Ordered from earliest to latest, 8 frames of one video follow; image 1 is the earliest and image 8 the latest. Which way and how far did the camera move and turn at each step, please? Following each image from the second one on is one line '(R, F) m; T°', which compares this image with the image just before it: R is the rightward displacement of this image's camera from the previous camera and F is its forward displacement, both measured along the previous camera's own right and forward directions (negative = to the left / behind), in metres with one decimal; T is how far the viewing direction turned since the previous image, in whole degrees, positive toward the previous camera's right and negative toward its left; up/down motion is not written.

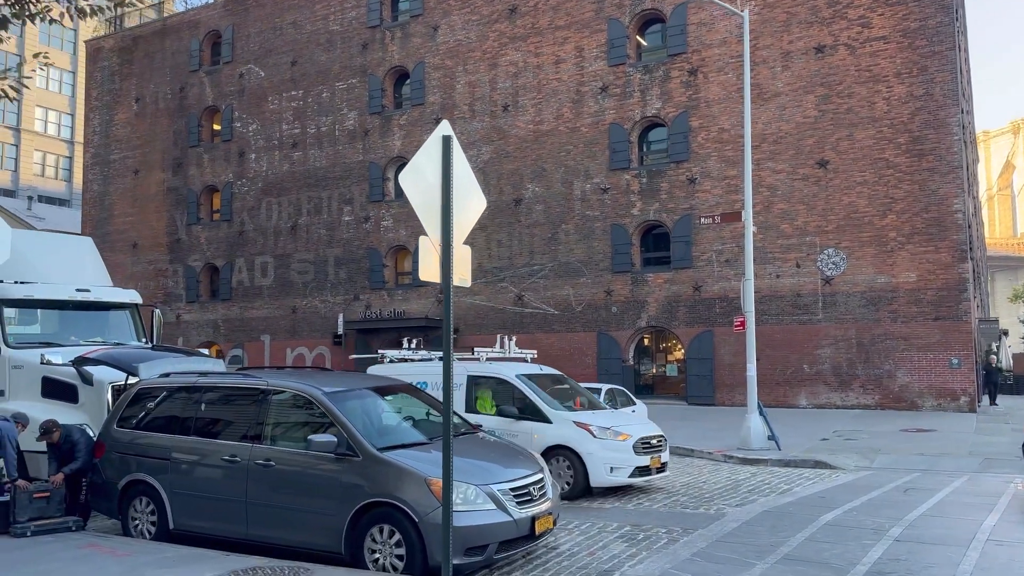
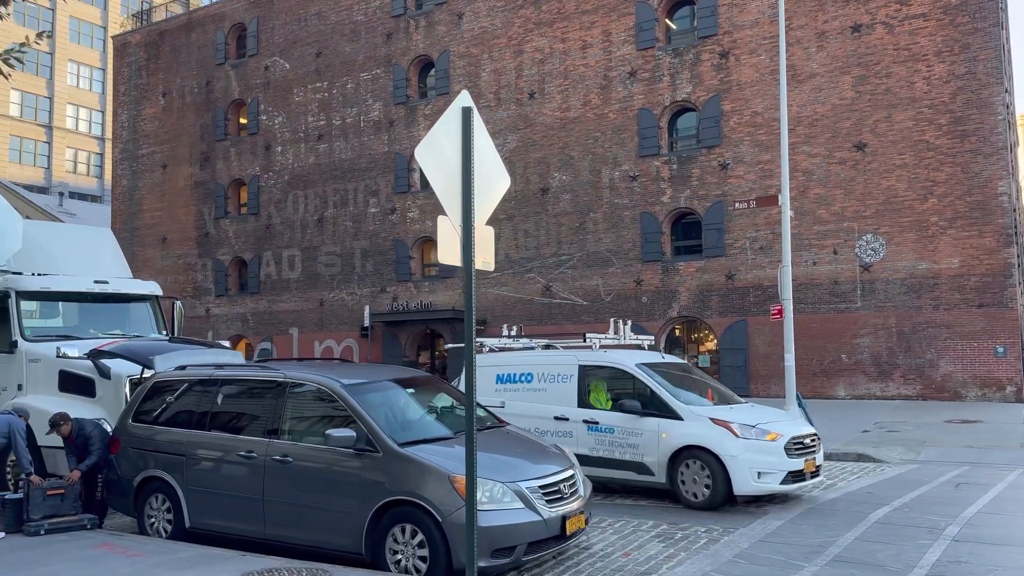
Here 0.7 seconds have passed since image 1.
(0.0, +0.4) m; -2°
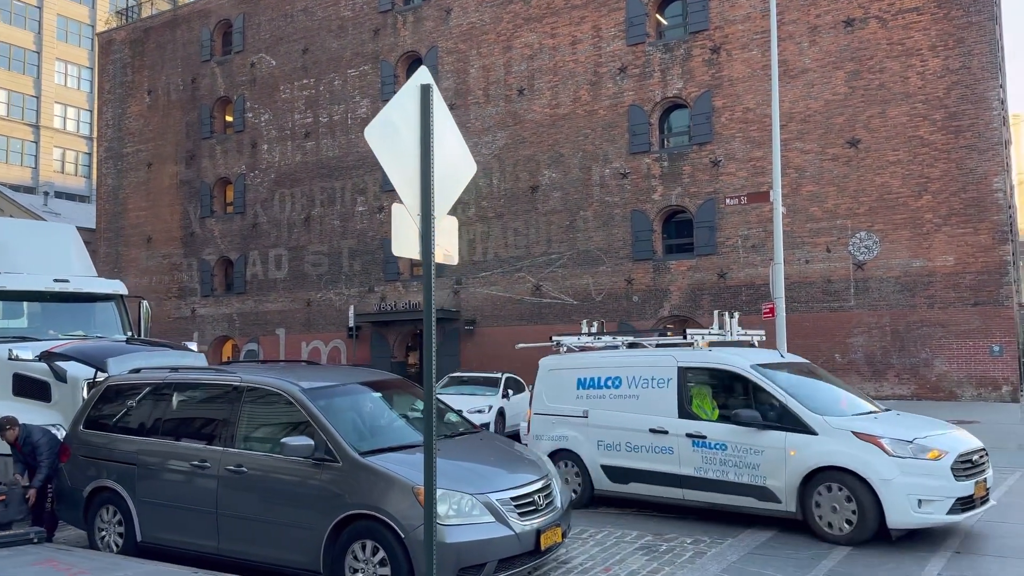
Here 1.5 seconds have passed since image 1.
(+0.2, +0.5) m; 0°
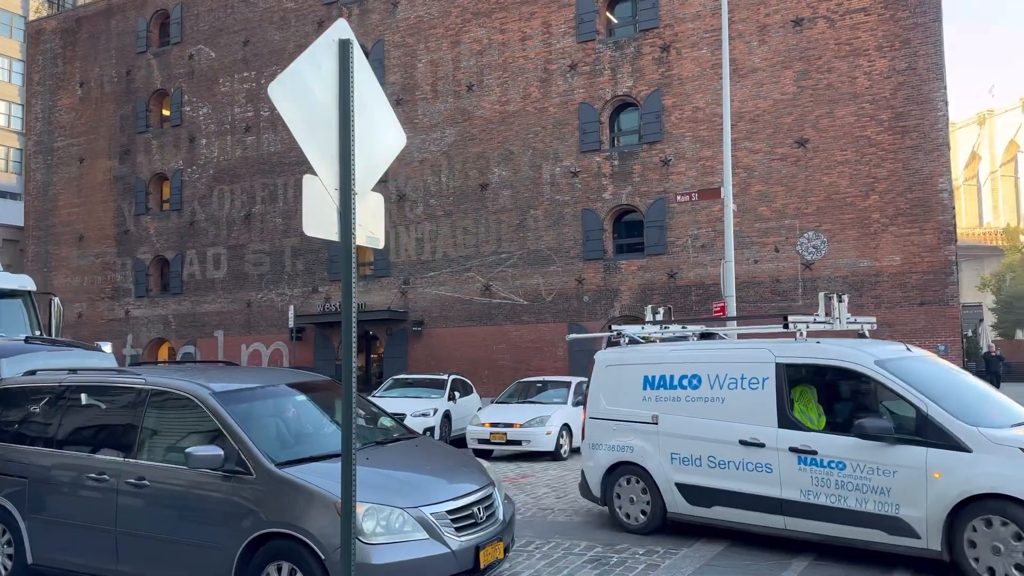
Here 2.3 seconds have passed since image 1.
(+0.1, +0.6) m; +4°
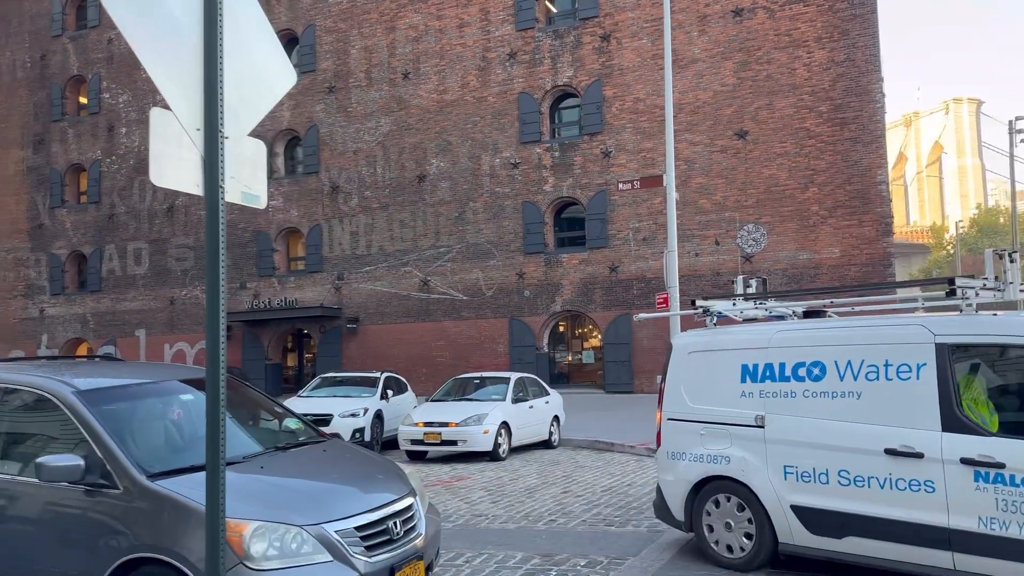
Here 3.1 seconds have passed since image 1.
(+0.1, +0.8) m; +4°
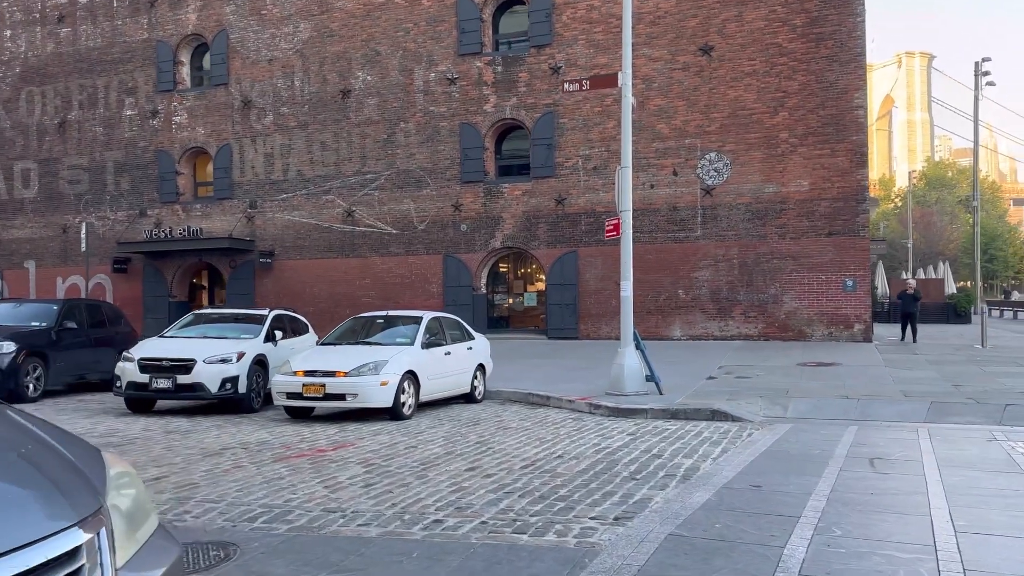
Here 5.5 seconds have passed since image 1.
(+0.5, +2.6) m; +4°
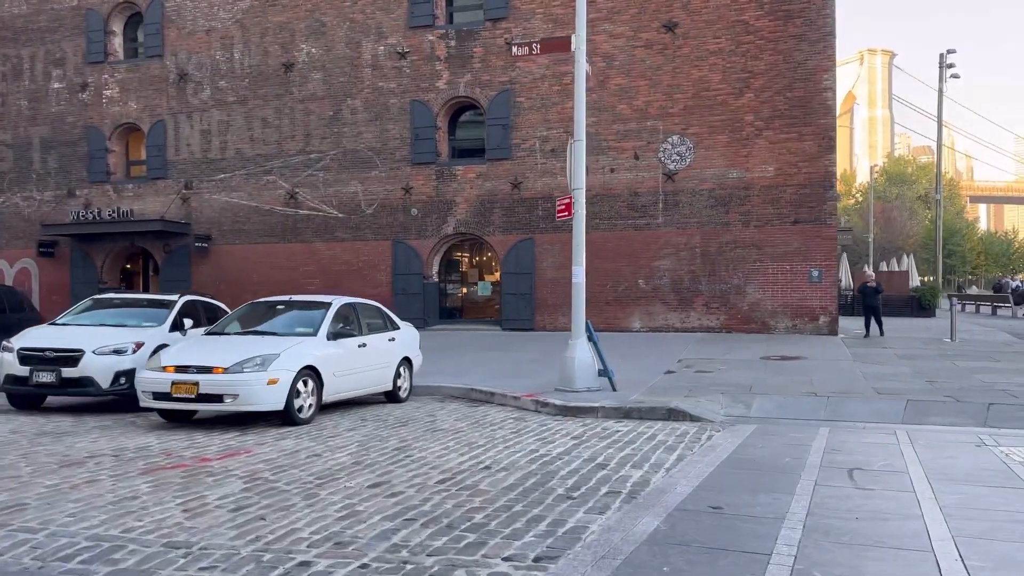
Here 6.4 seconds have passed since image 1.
(+0.4, +1.2) m; +3°
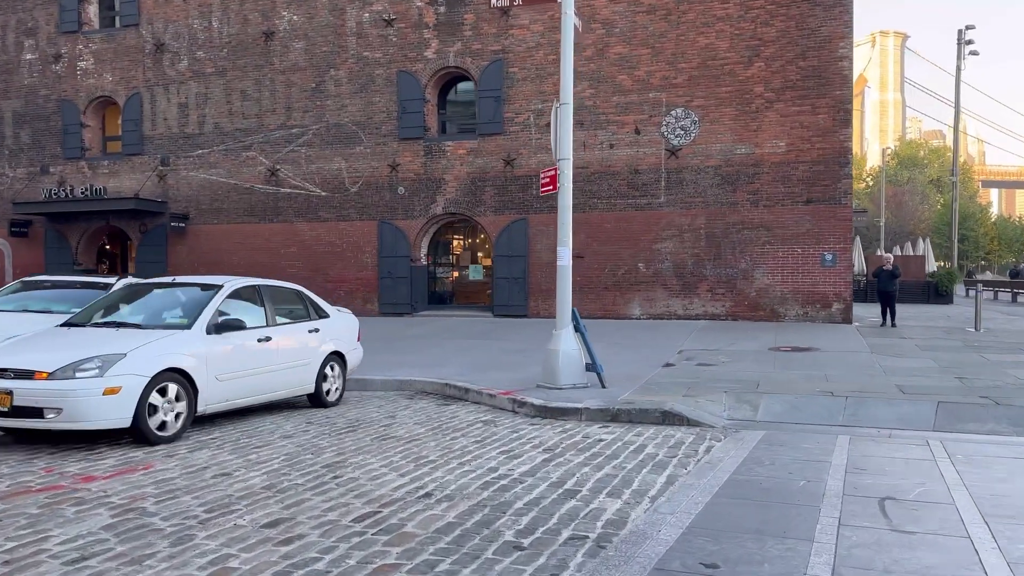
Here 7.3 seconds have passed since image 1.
(+0.4, +1.2) m; -1°
